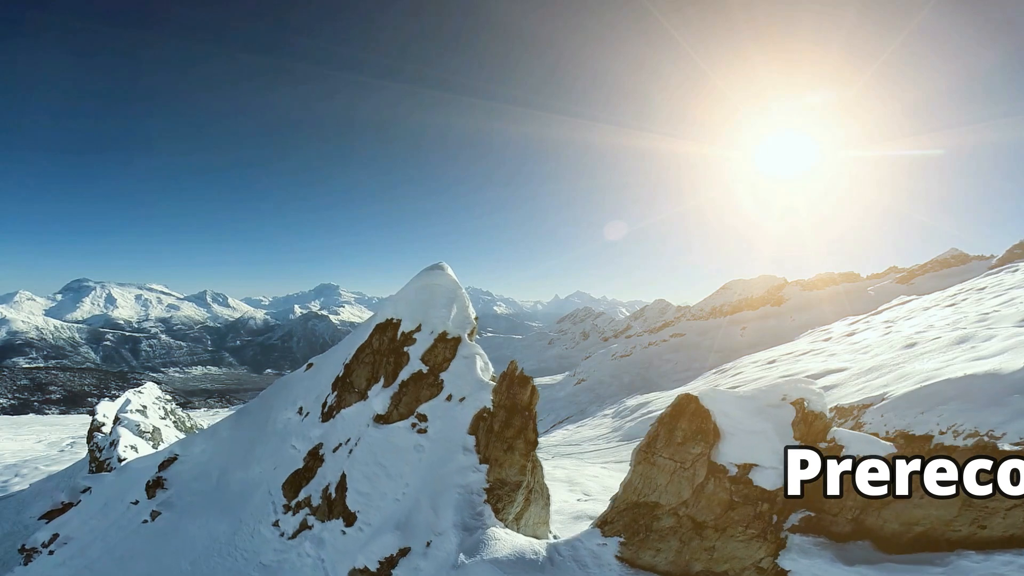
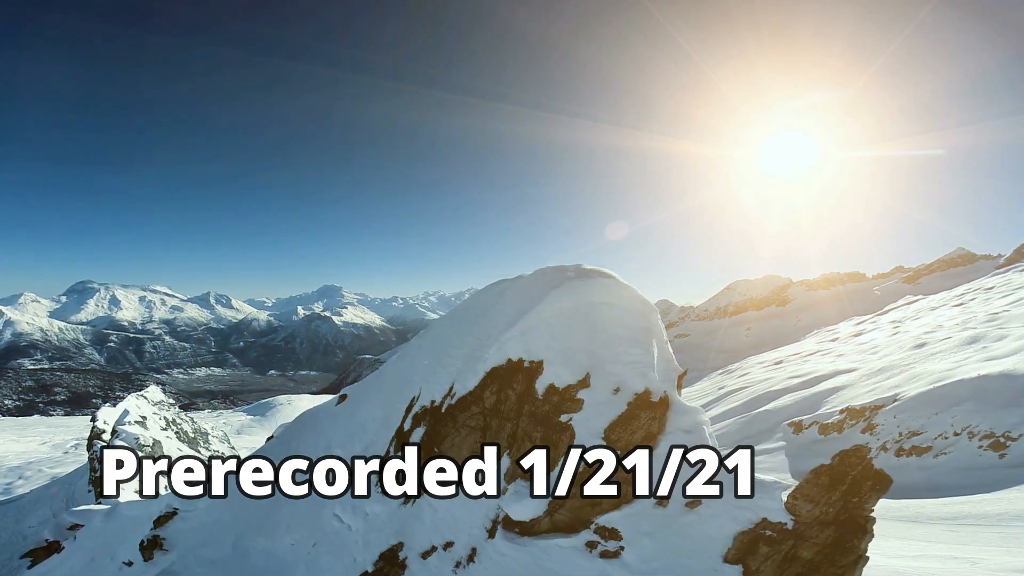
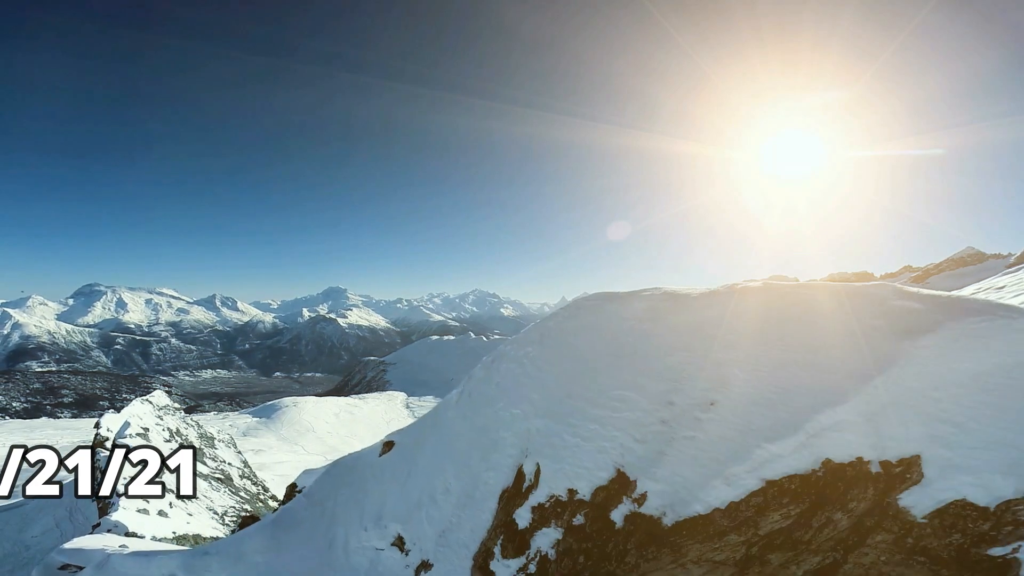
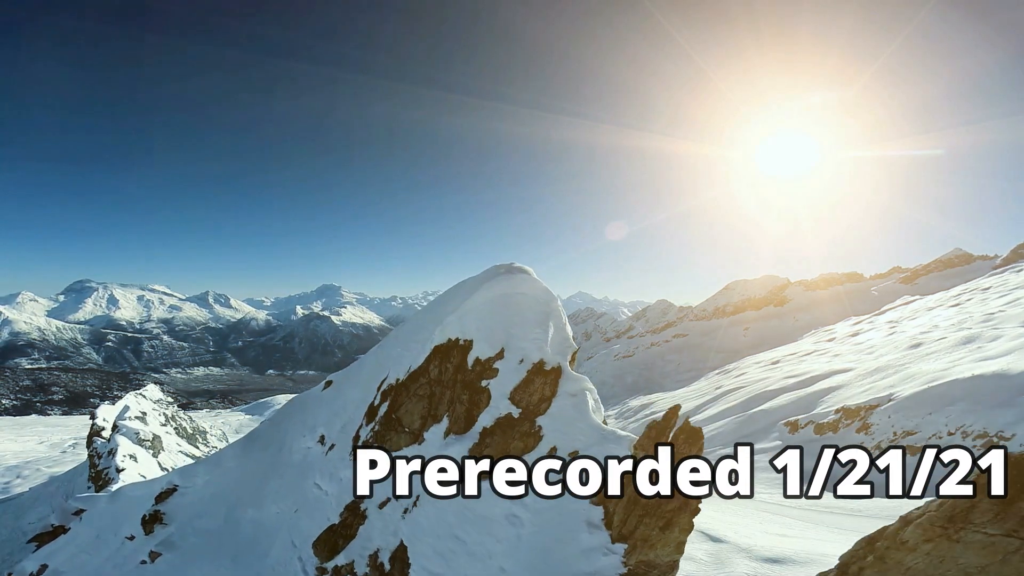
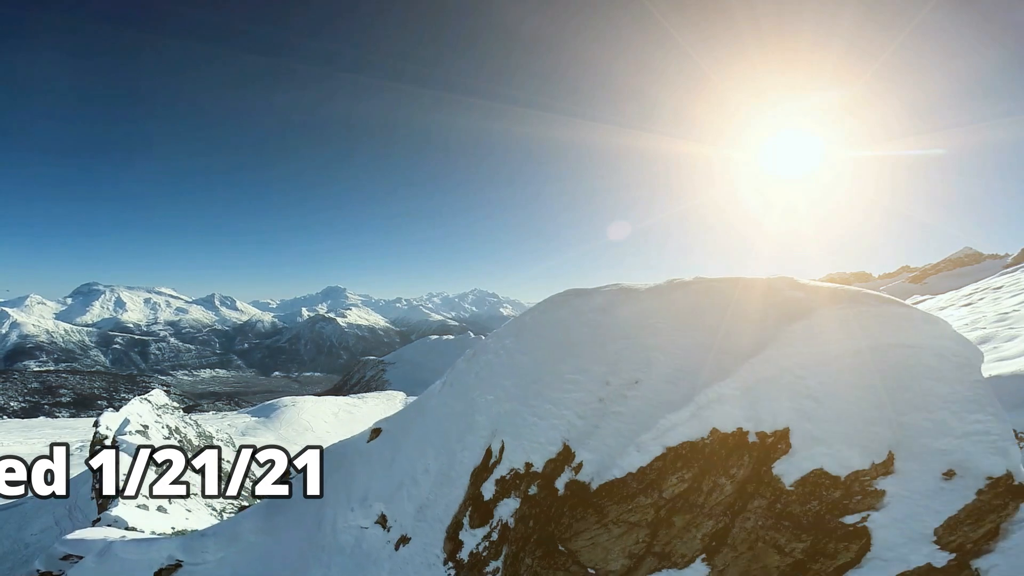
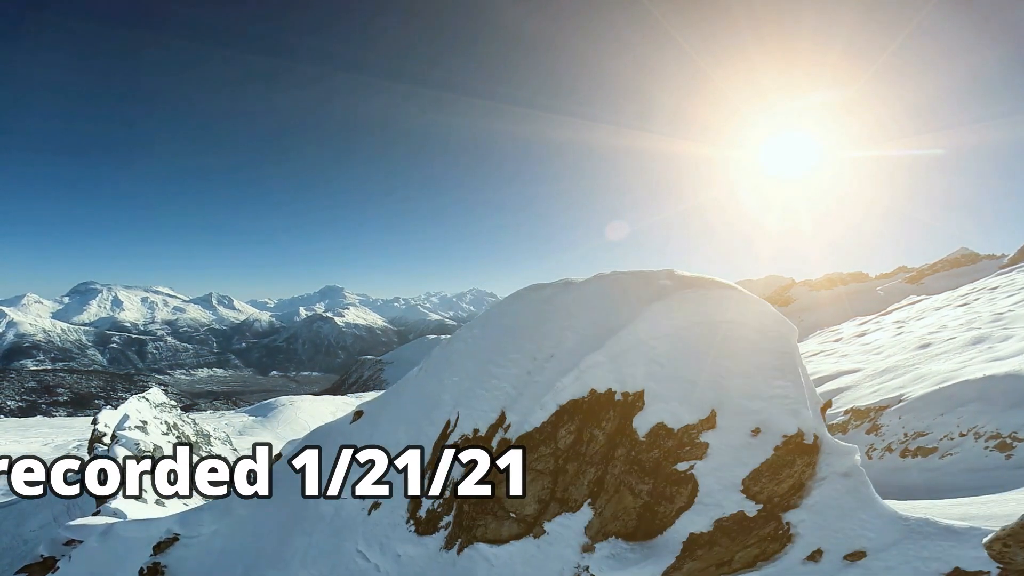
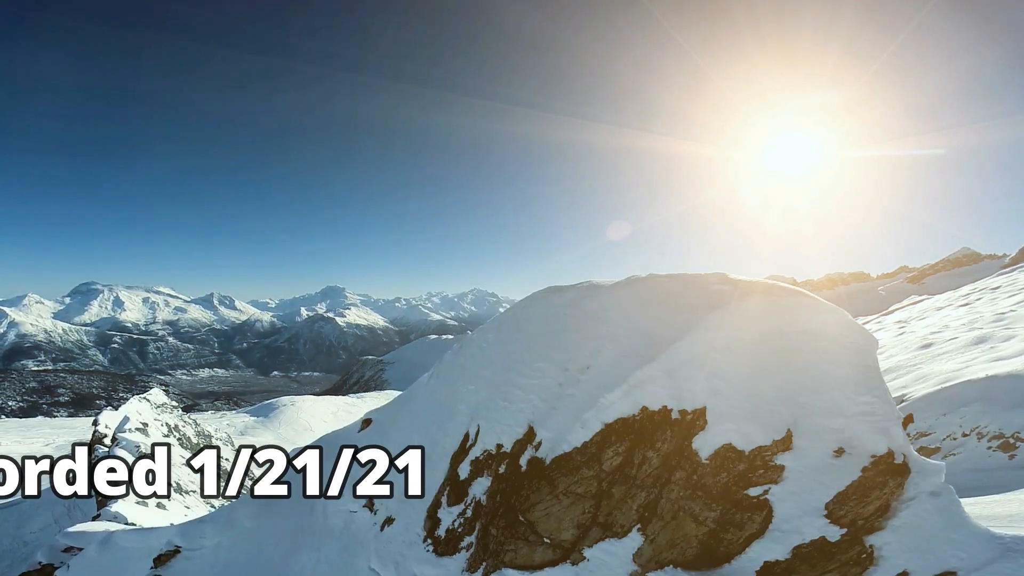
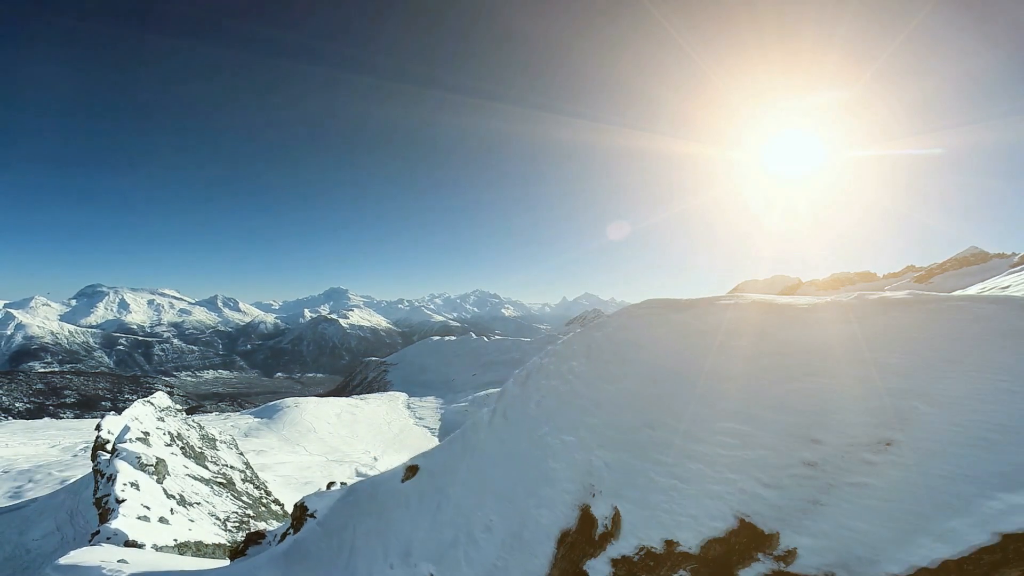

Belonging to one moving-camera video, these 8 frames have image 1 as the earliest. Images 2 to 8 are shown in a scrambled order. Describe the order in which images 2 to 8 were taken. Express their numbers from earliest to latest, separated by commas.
4, 2, 6, 7, 5, 3, 8
